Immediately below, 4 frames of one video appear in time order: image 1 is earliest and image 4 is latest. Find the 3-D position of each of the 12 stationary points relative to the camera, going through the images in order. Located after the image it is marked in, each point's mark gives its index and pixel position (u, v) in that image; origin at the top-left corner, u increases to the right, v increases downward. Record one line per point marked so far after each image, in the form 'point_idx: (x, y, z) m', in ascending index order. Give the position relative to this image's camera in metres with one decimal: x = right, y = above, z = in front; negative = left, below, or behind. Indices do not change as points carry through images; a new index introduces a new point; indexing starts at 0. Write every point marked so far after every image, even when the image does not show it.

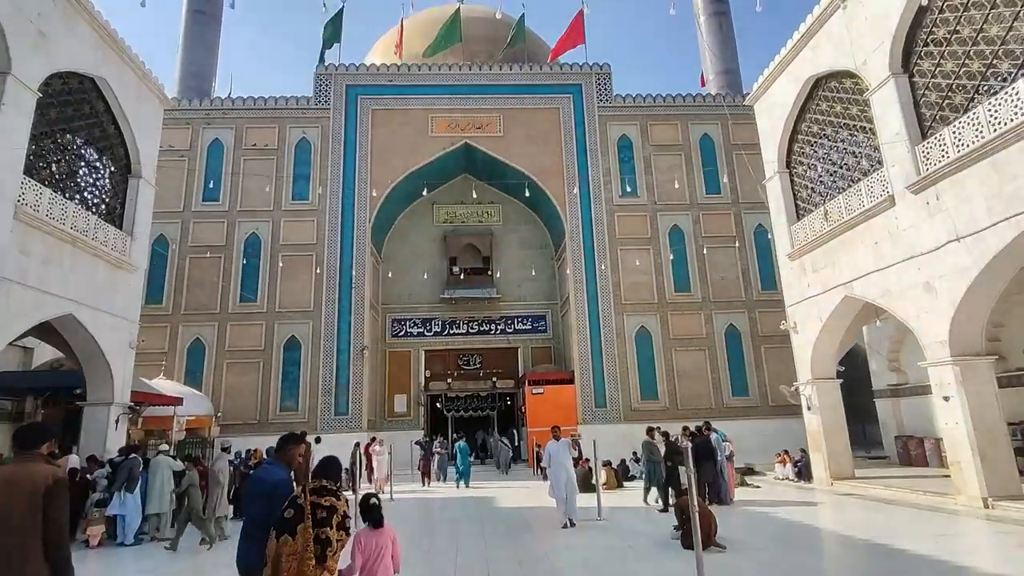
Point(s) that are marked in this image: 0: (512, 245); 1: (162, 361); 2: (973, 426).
0: (0.0, +1.3, +17.7) m
1: (-8.6, -1.8, +14.4) m
2: (+5.3, -1.6, +6.7) m
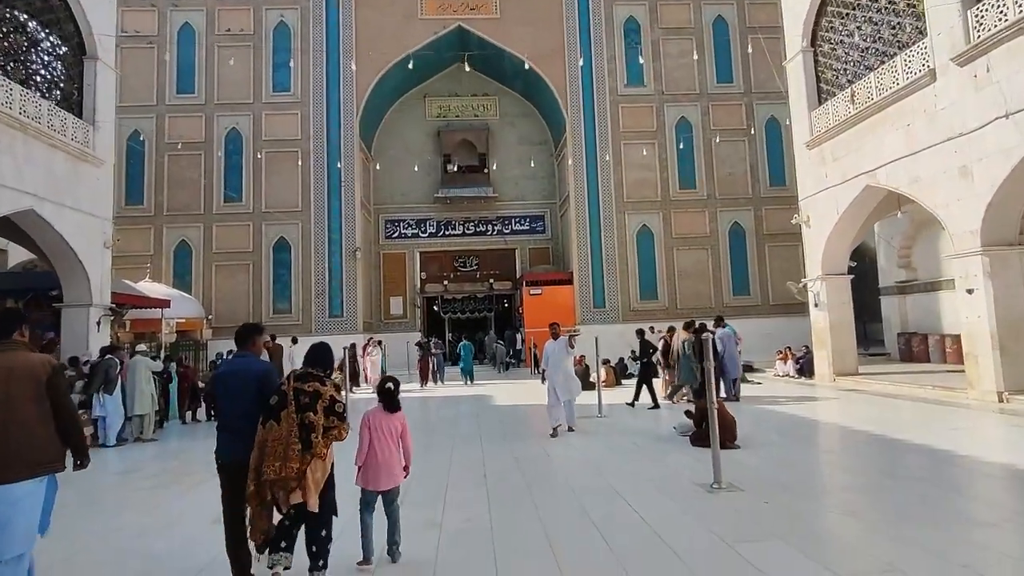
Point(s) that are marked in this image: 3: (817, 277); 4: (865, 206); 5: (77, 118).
0: (-0.1, +4.2, +16.7) m
1: (-8.7, +0.6, +13.9) m
2: (+5.3, -0.3, +6.4) m
3: (+4.8, +0.2, +9.2) m
4: (+5.1, +1.2, +8.5) m
5: (-6.3, +2.5, +8.5) m
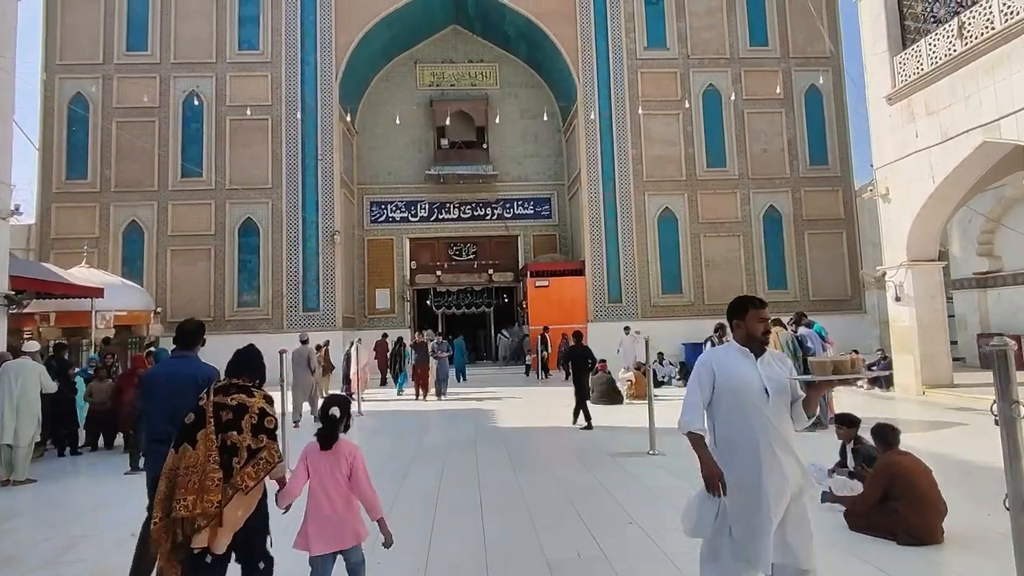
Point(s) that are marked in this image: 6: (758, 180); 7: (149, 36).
0: (0.0, +4.4, +14.8) m
1: (-8.6, +0.8, +12.0) m
2: (+5.4, -0.2, +4.5) m
3: (+4.9, +0.3, +7.4) m
4: (+5.2, +1.3, +6.6) m
5: (-6.2, +2.7, +6.6) m
6: (+5.5, +2.4, +12.9) m
7: (-7.7, +5.4, +12.4) m
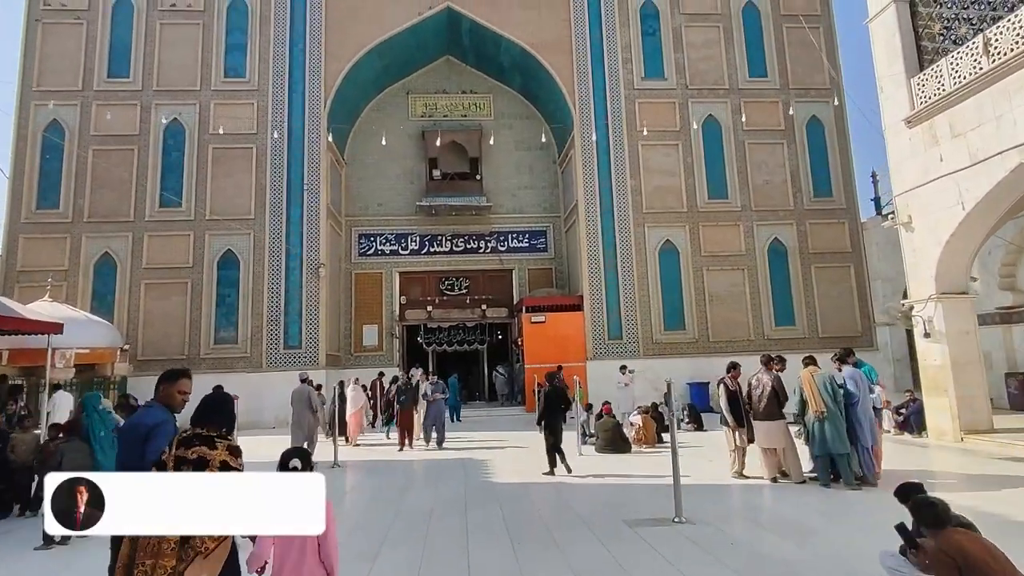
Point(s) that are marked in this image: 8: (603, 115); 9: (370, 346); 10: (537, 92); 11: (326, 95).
0: (-0.1, +3.5, +14.4) m
1: (-8.7, +0.1, +11.3) m
2: (+5.3, -0.5, +3.9) m
3: (+4.8, -0.1, +6.8) m
4: (+5.2, +1.0, +6.1) m
5: (-6.3, +2.3, +6.0) m
6: (+5.3, +1.6, +12.5) m
7: (-7.8, +4.6, +12.0) m
8: (+2.0, +3.7, +12.5) m
9: (-3.2, -1.3, +13.3) m
10: (+0.6, +4.6, +13.8) m
11: (-3.9, +4.0, +12.3) m
